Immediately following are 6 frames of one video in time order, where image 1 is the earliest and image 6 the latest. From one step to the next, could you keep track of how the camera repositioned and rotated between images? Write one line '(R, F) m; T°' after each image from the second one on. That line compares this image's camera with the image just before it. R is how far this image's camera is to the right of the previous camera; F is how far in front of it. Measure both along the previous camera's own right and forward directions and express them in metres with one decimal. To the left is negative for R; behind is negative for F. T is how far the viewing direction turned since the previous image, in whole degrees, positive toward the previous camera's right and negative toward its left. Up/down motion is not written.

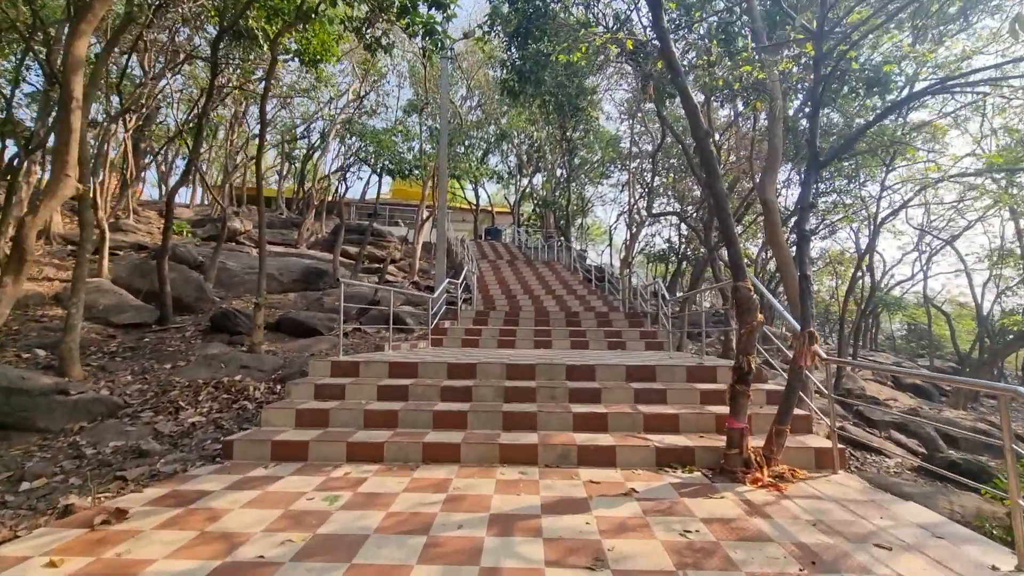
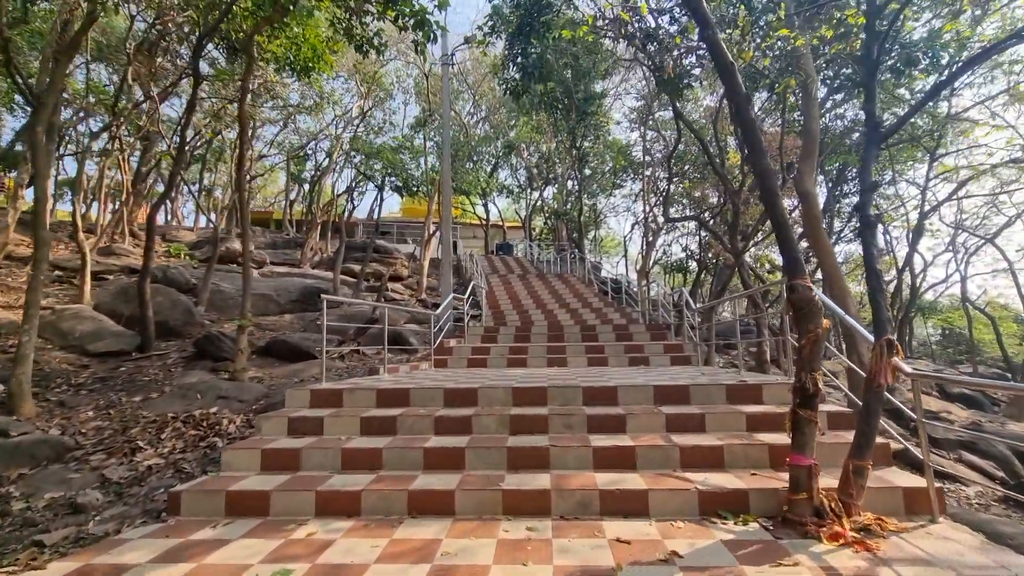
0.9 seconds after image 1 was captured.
(+0.1, +0.7) m; -2°
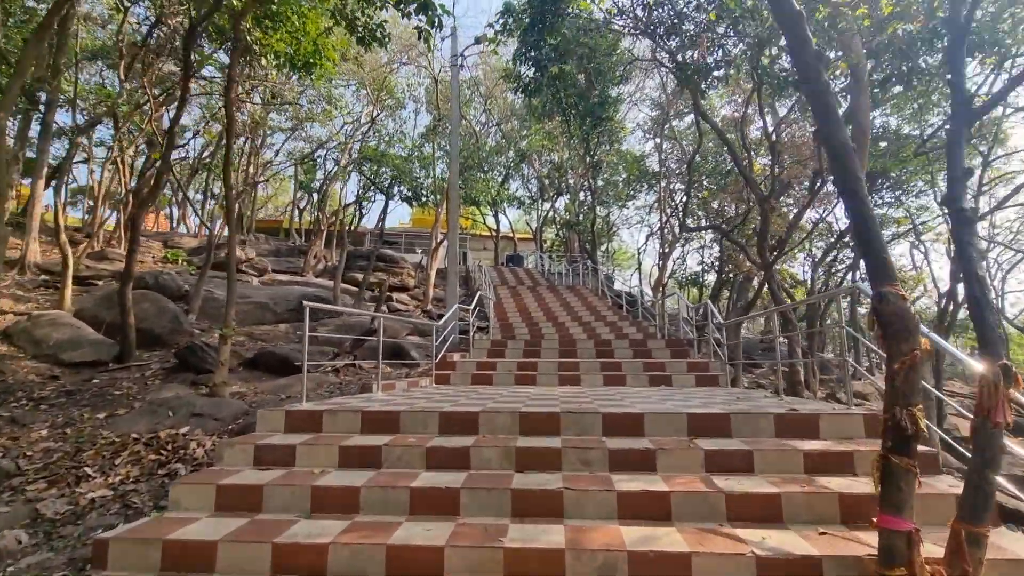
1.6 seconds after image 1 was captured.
(0.0, +0.6) m; -1°
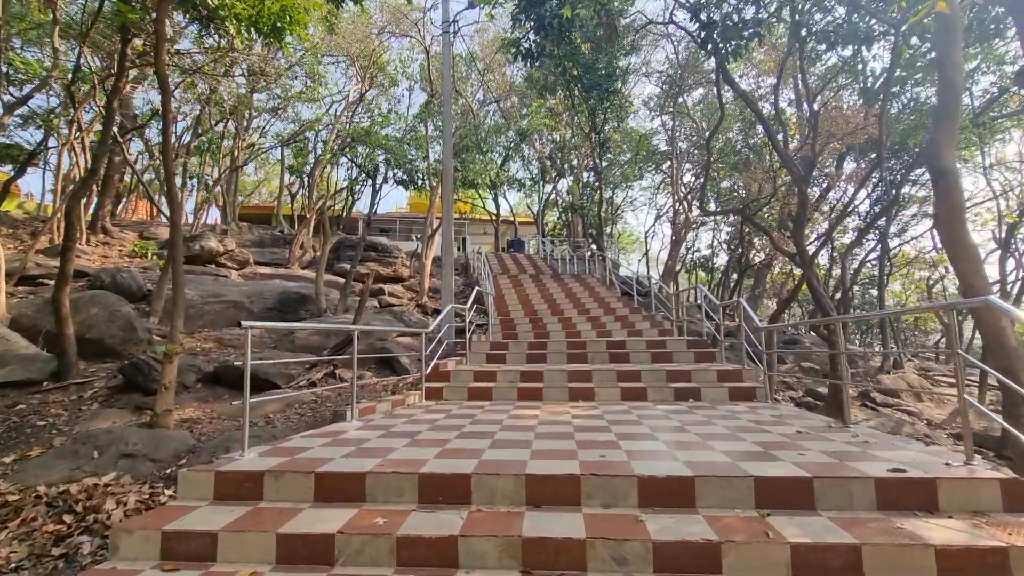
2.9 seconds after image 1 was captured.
(0.0, +0.9) m; 0°
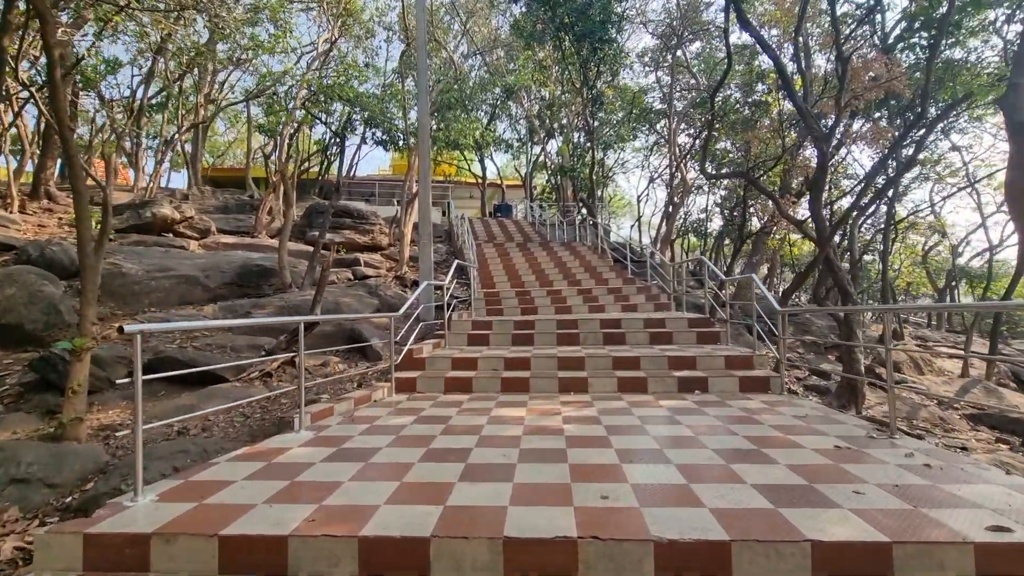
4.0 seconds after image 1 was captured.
(+0.1, +0.7) m; +1°
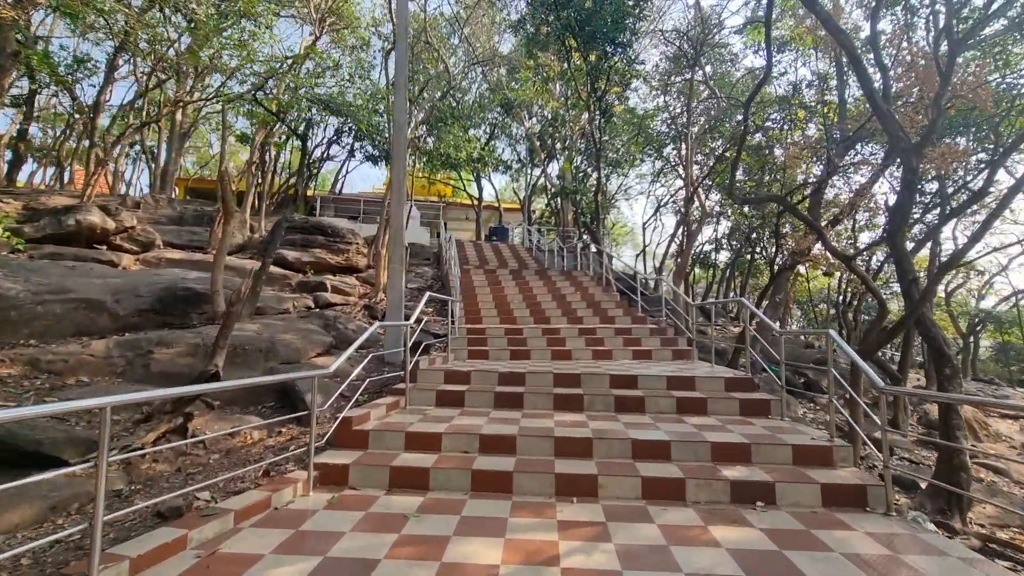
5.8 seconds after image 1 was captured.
(+0.1, +1.5) m; 0°
